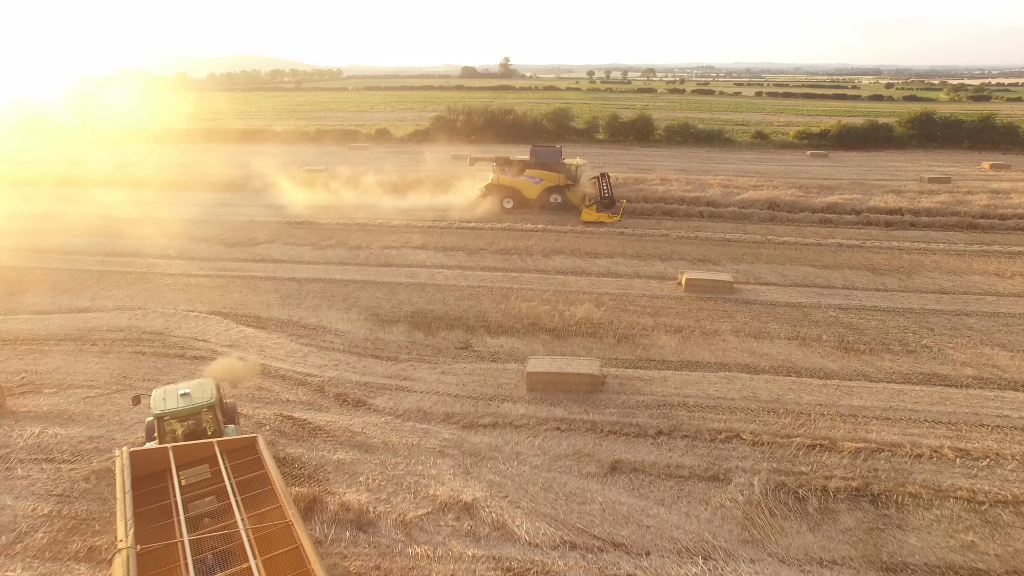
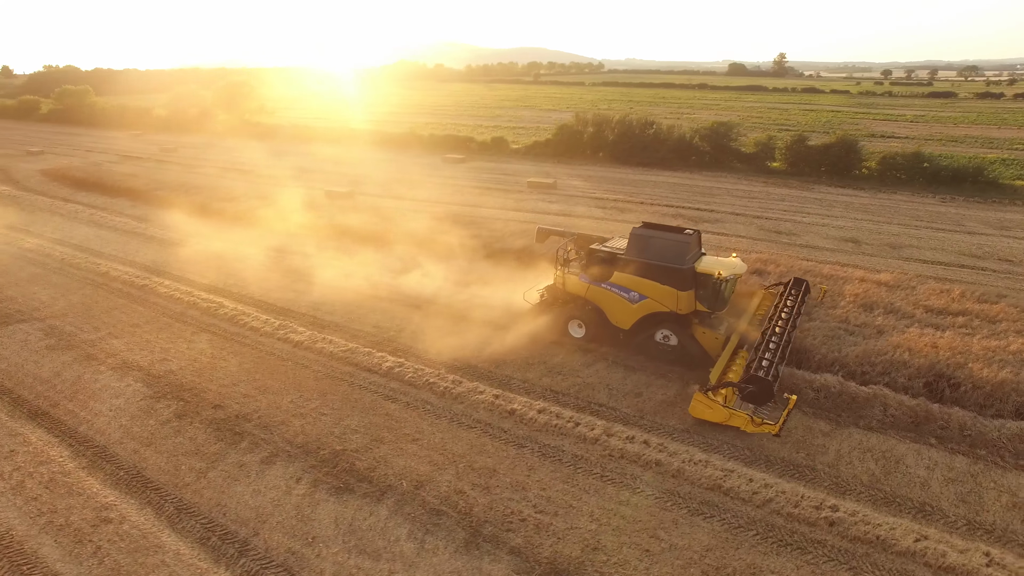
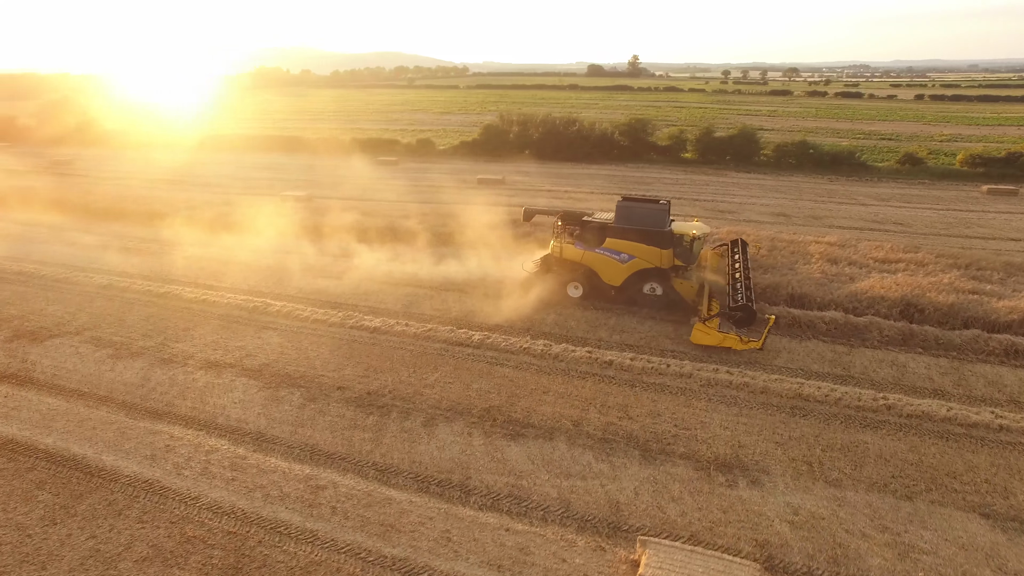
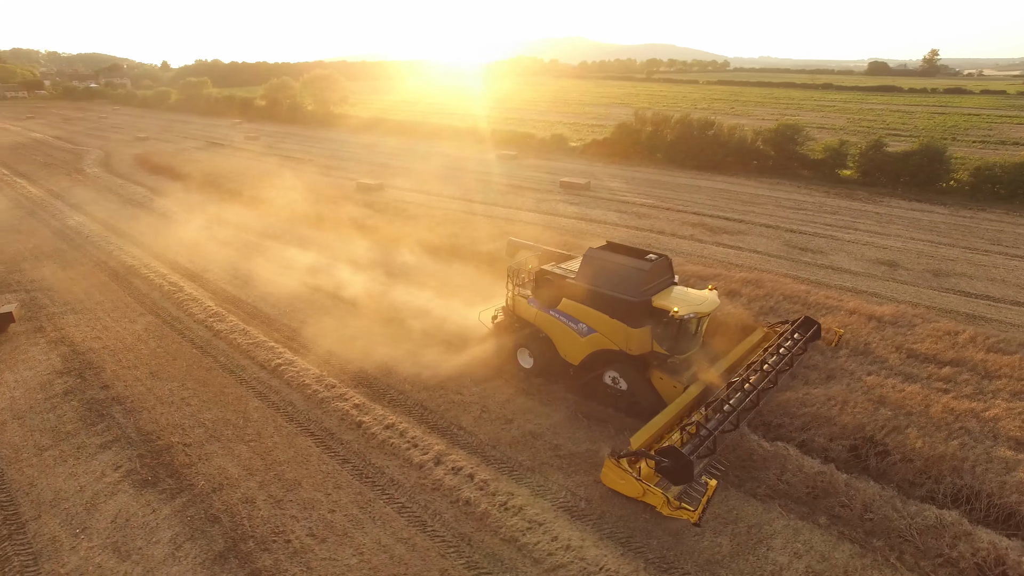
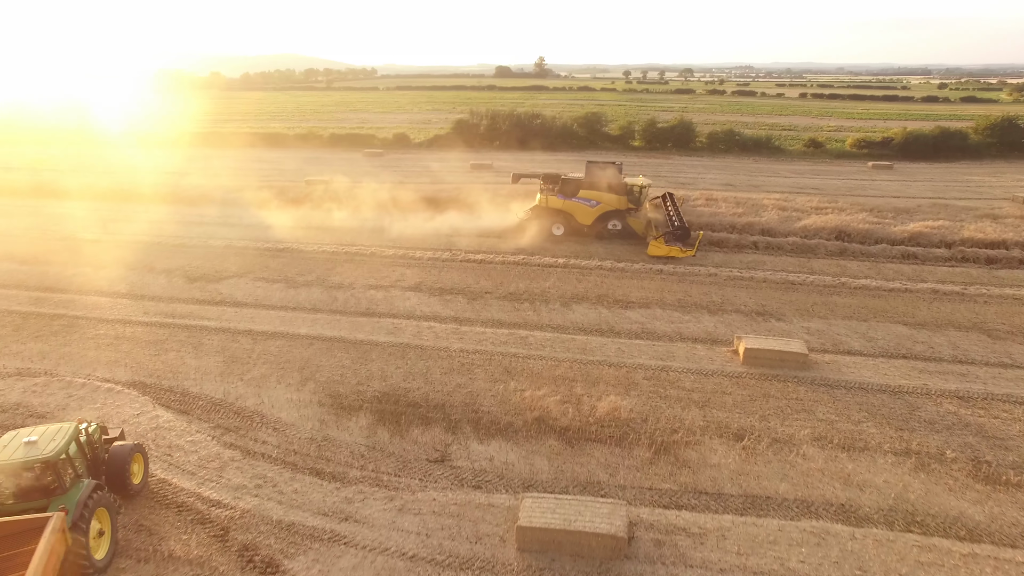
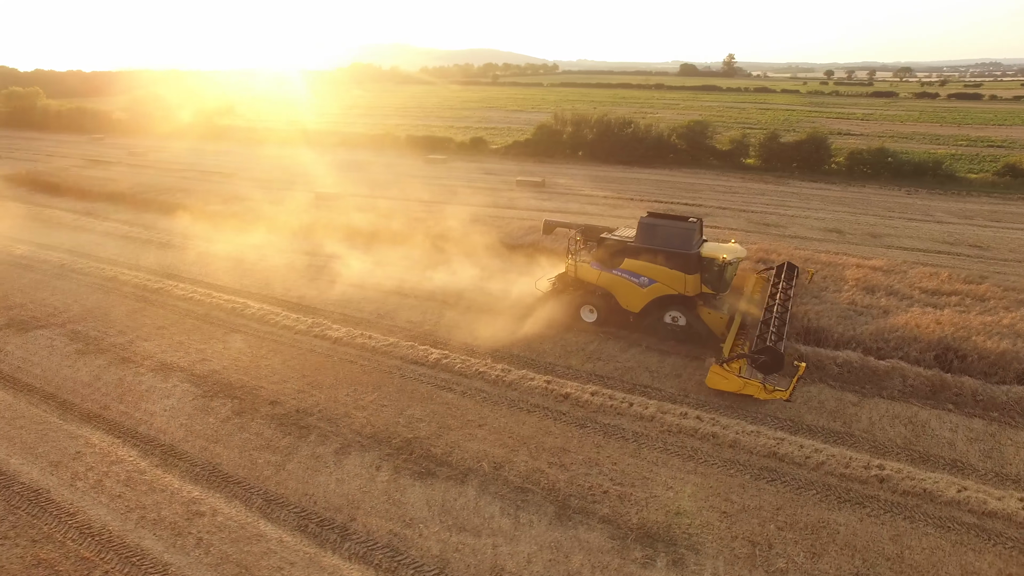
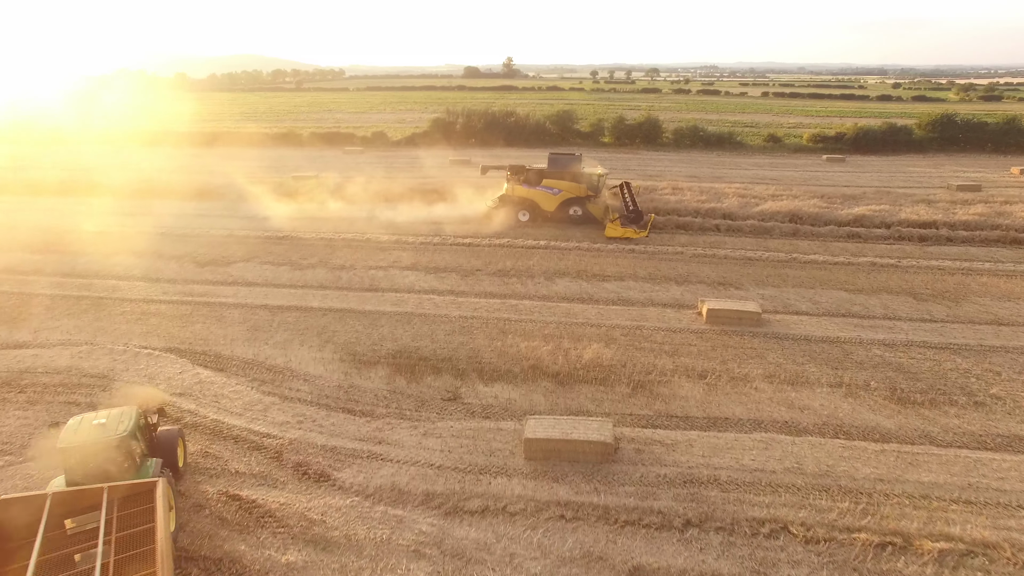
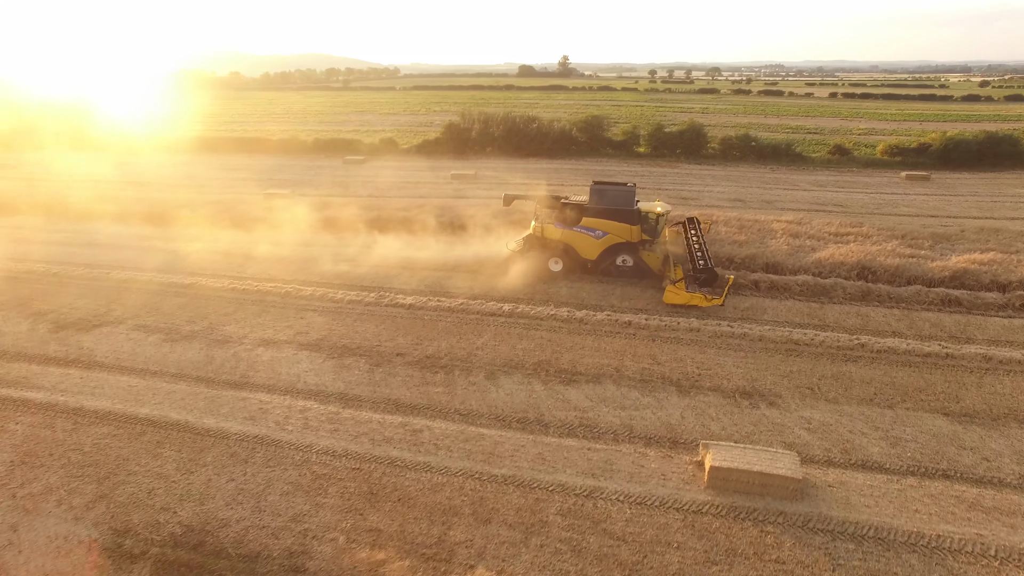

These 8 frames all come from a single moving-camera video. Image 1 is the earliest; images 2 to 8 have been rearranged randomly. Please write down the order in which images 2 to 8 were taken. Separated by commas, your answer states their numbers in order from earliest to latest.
7, 5, 8, 3, 6, 2, 4
